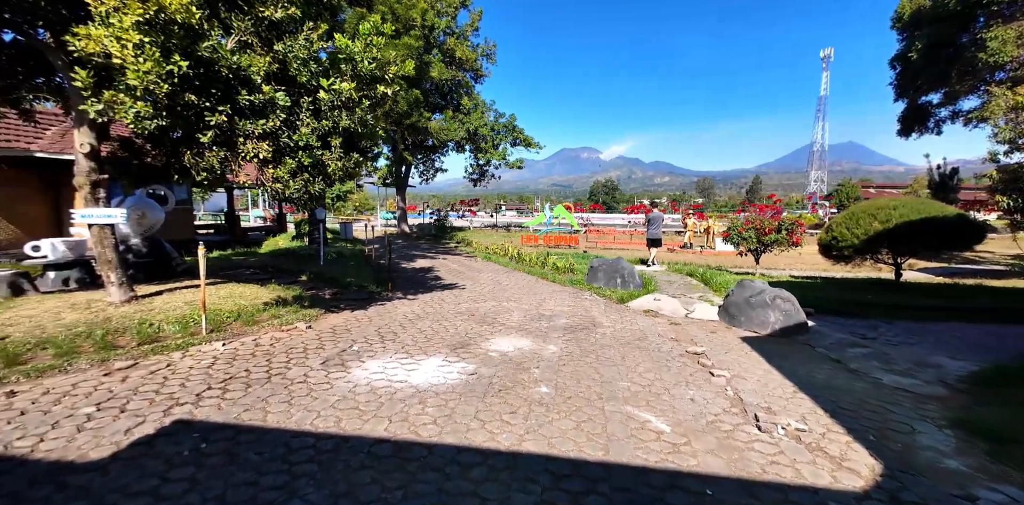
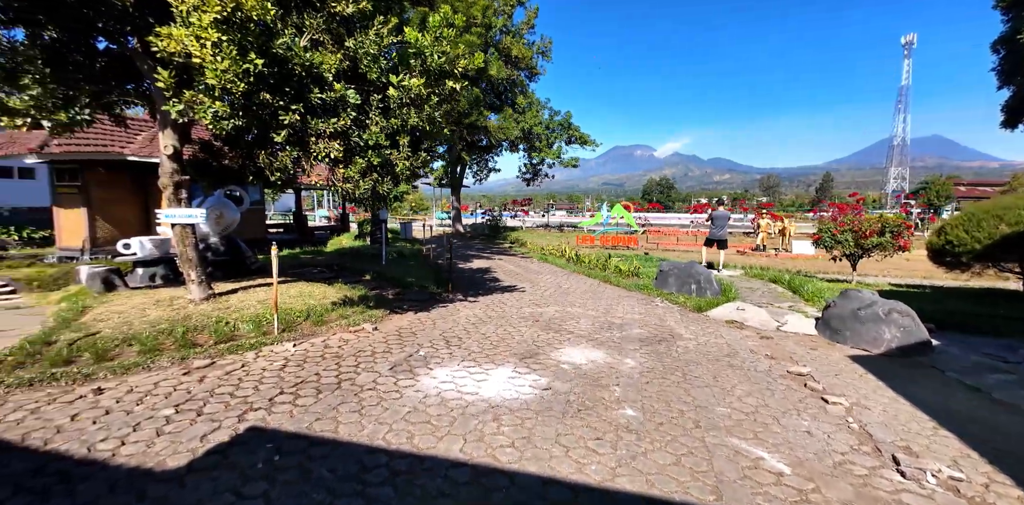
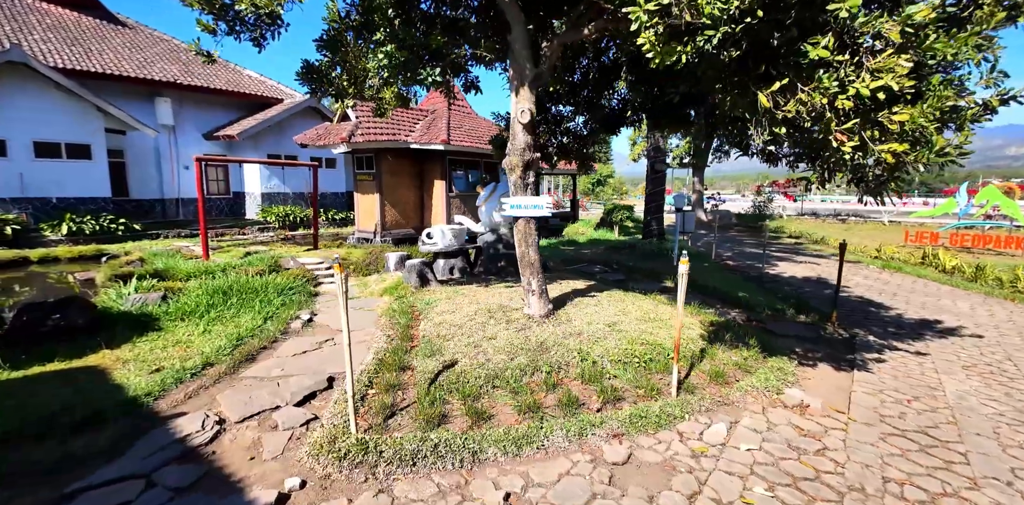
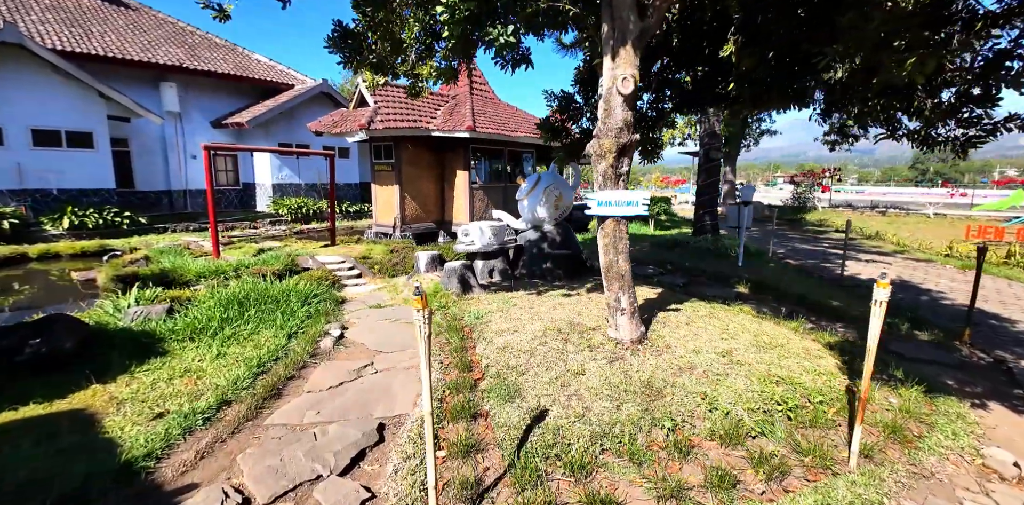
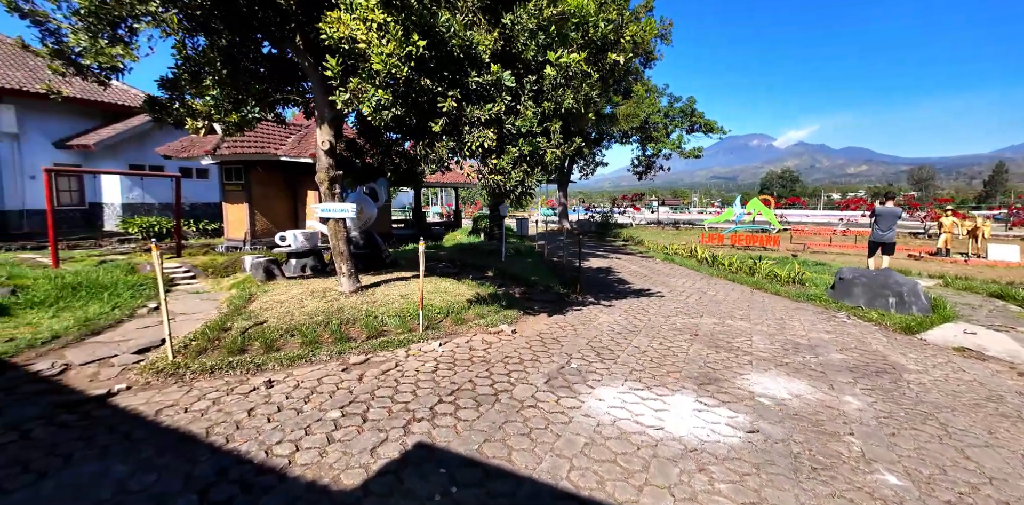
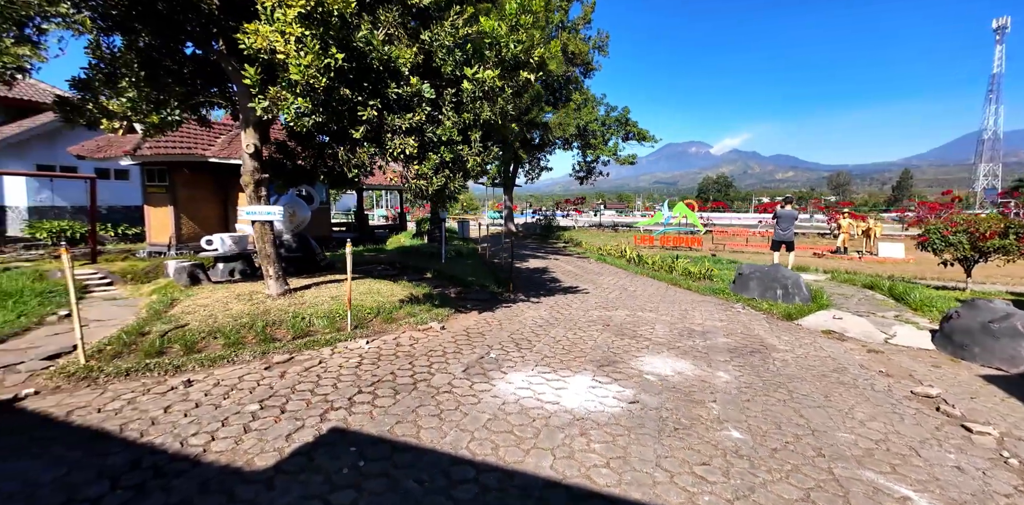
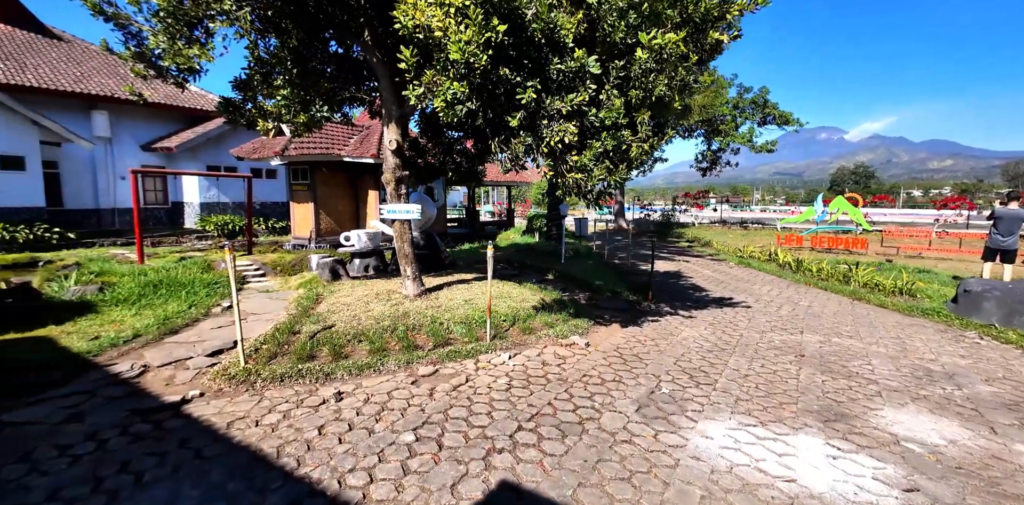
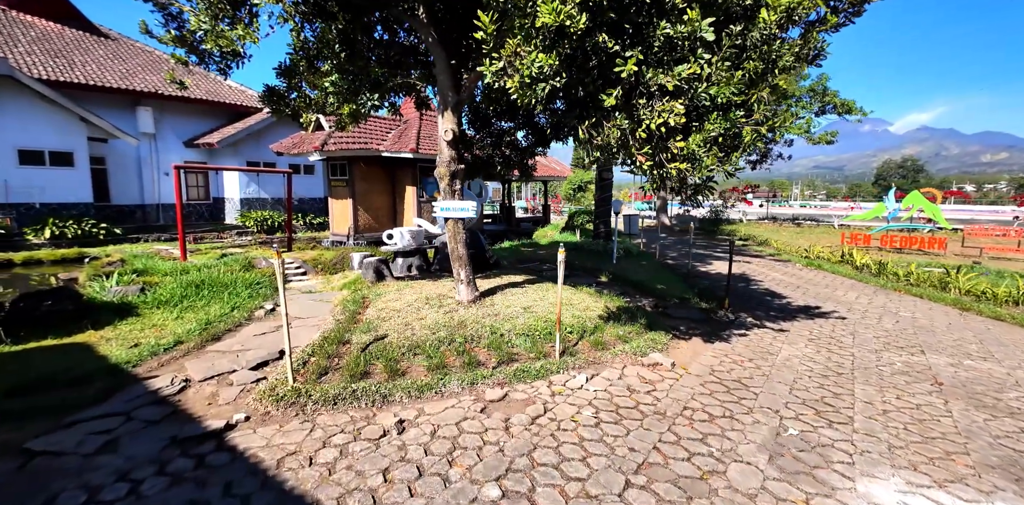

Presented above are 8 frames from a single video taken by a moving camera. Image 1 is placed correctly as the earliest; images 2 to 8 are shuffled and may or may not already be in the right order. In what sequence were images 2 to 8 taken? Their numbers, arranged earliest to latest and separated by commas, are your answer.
2, 6, 5, 7, 8, 3, 4
